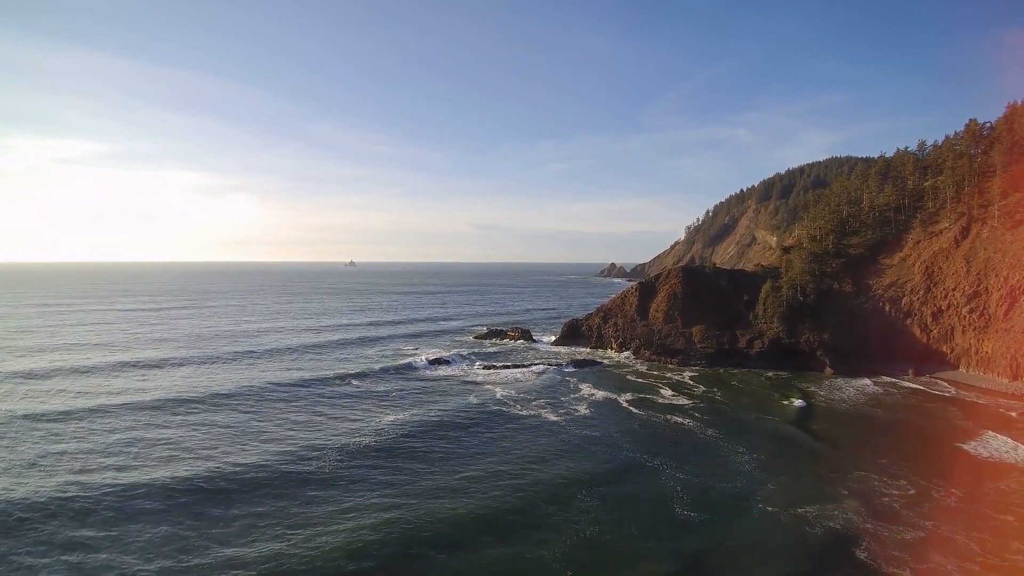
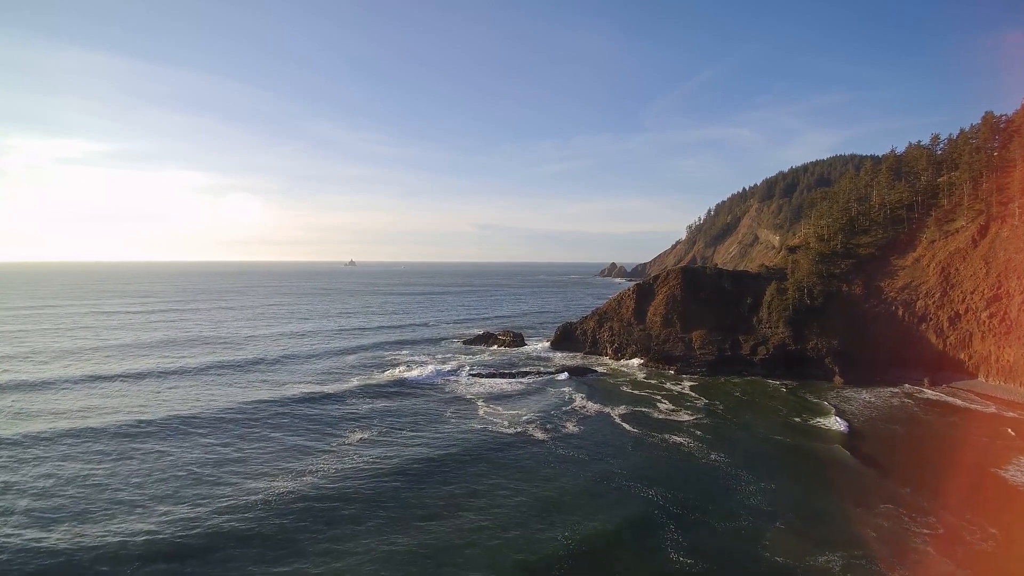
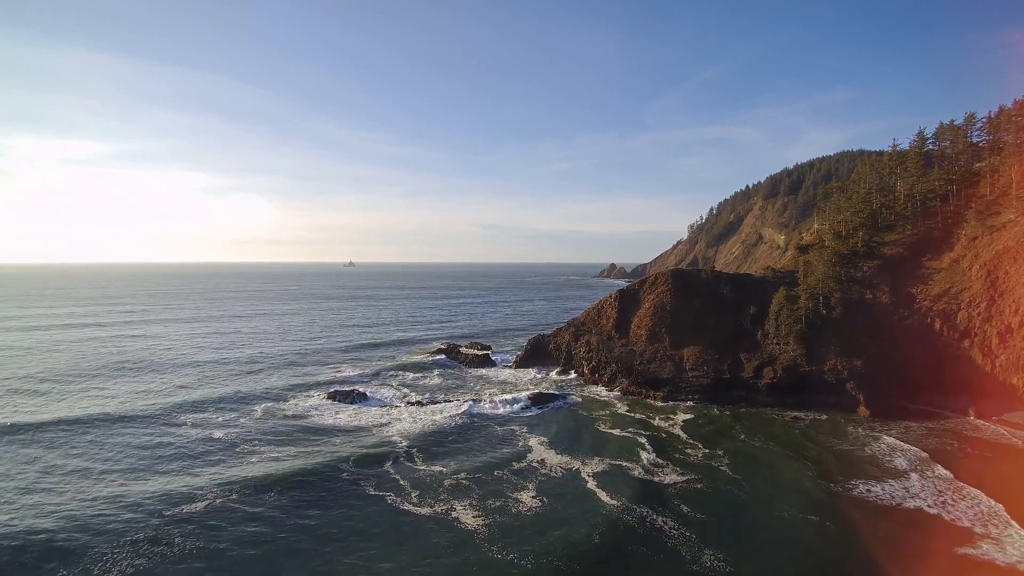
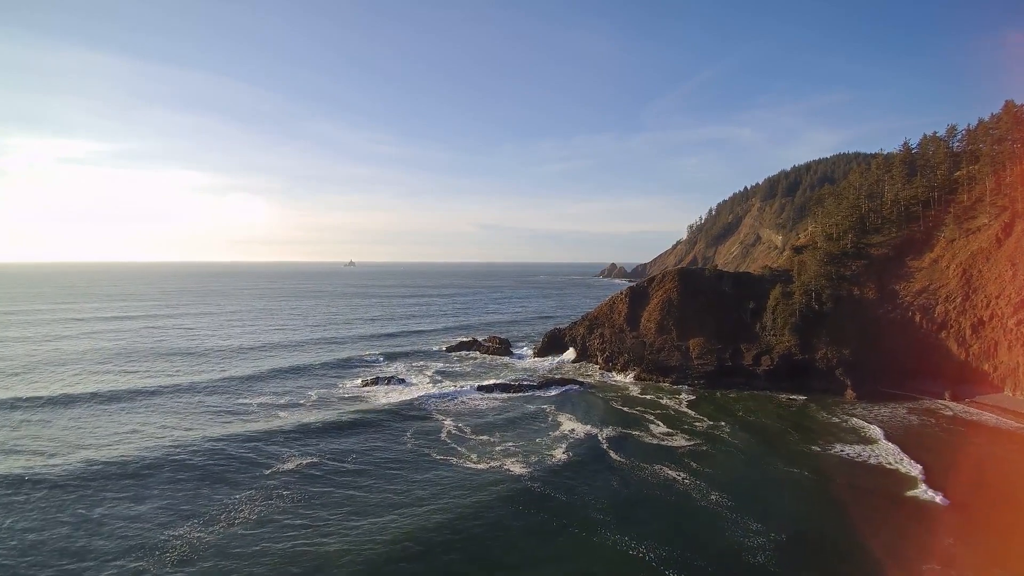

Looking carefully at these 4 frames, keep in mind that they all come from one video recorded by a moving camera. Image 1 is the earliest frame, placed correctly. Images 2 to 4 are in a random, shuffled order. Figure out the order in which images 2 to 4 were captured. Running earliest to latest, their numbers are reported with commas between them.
2, 4, 3
